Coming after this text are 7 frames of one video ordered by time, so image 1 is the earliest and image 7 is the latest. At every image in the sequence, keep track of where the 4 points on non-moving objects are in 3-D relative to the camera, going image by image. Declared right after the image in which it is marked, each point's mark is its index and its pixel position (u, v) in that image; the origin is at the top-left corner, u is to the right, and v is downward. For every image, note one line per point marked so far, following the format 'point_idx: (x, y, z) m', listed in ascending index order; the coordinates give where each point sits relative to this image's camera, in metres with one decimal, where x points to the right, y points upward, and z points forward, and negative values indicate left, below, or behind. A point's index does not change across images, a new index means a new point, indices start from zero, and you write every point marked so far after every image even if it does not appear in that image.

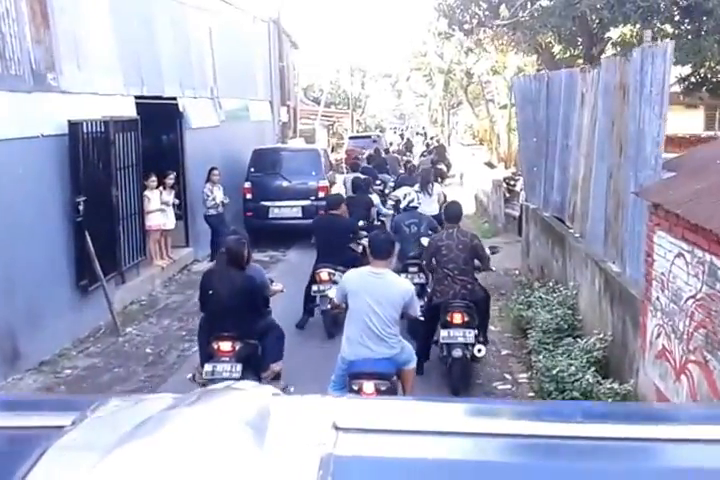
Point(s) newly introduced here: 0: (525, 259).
0: (+2.0, -0.2, +12.7) m
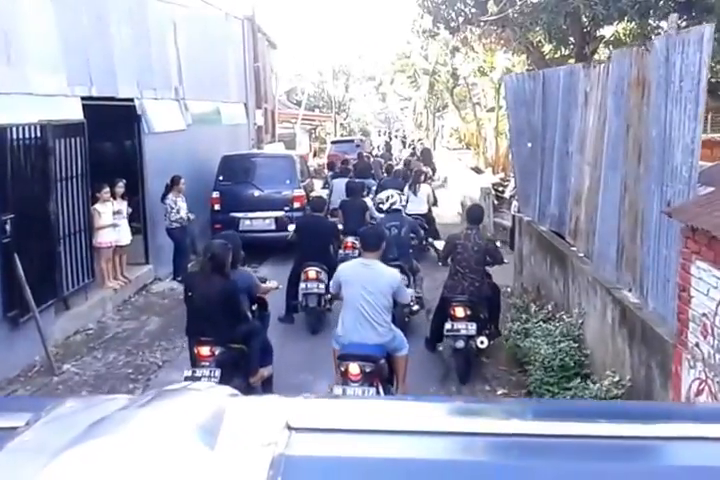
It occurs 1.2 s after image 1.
0: (+1.8, -0.4, +11.6) m
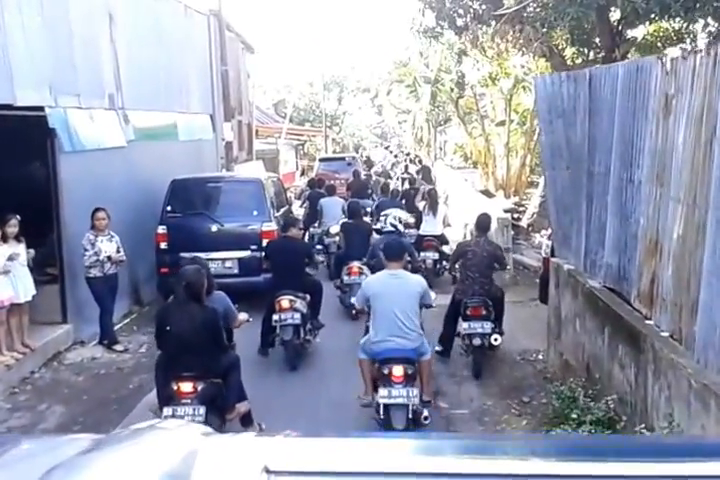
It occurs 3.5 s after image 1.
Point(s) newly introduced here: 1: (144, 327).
0: (+1.6, -0.9, +8.7) m
1: (-2.1, -0.9, +10.4) m
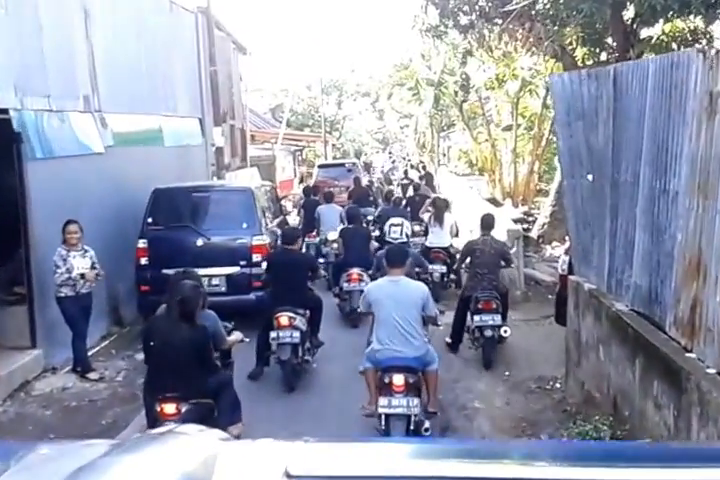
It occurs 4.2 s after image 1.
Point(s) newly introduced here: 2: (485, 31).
0: (+1.6, -1.0, +7.8) m
1: (-2.2, -1.0, +9.5) m
2: (+1.8, +3.0, +14.9) m
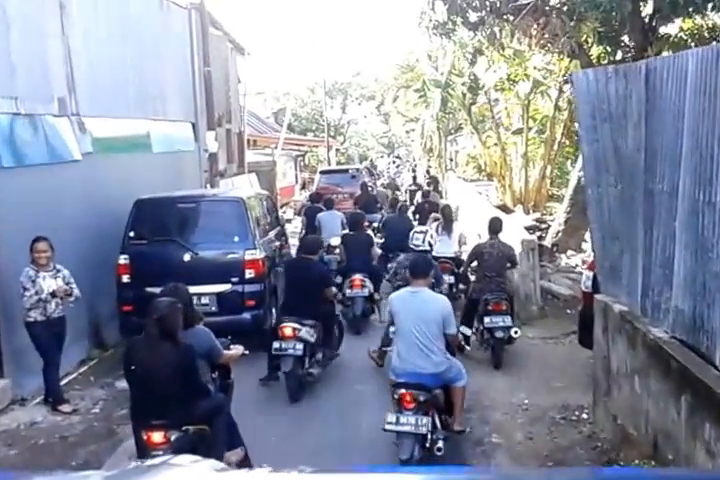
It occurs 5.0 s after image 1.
0: (+1.6, -1.1, +6.9) m
1: (-2.1, -1.1, +8.7) m
2: (+1.8, +2.9, +14.1) m
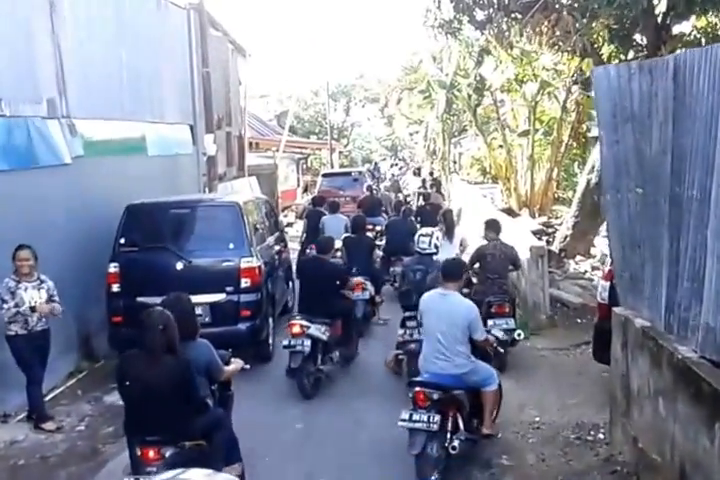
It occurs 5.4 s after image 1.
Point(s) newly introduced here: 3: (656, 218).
0: (+1.6, -1.2, +6.5) m
1: (-2.1, -1.2, +8.2) m
2: (+1.9, +2.8, +13.7) m
3: (+1.7, +0.1, +6.1) m
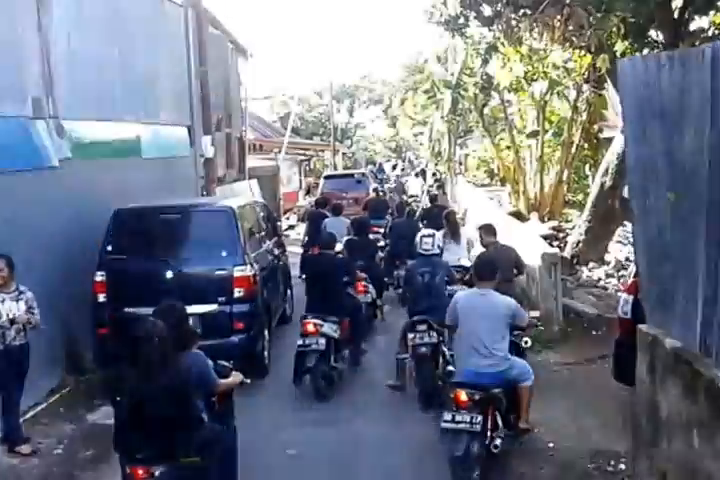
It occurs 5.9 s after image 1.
0: (+1.7, -1.2, +5.9) m
1: (-2.1, -1.3, +7.7) m
2: (+1.9, +2.7, +13.1) m
3: (+1.8, +0.1, +5.6) m
